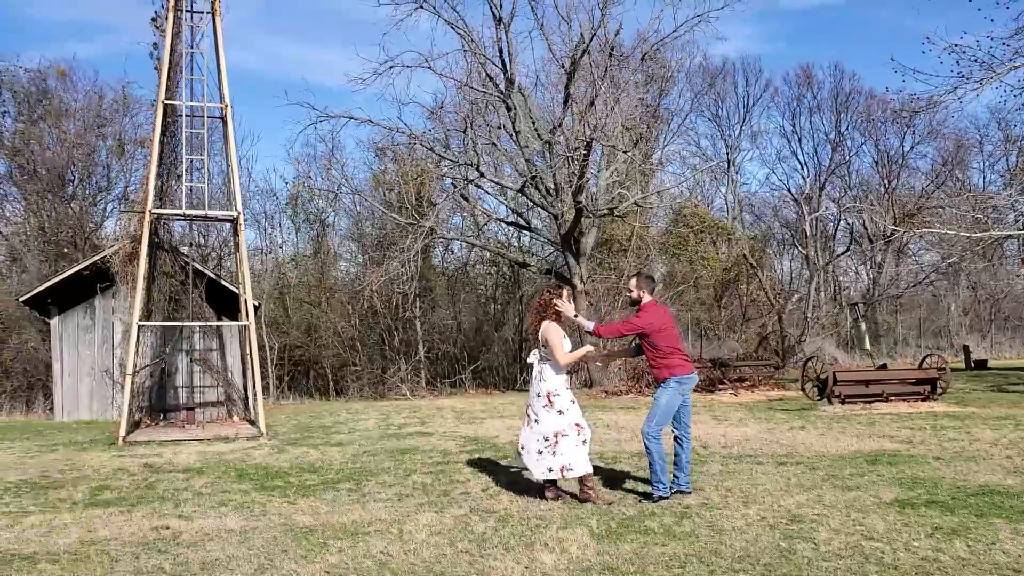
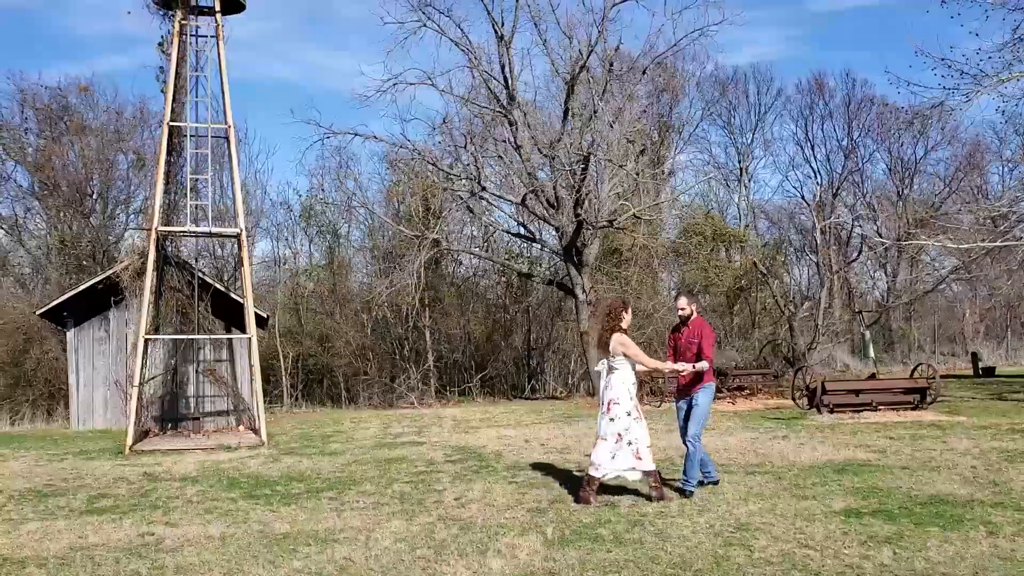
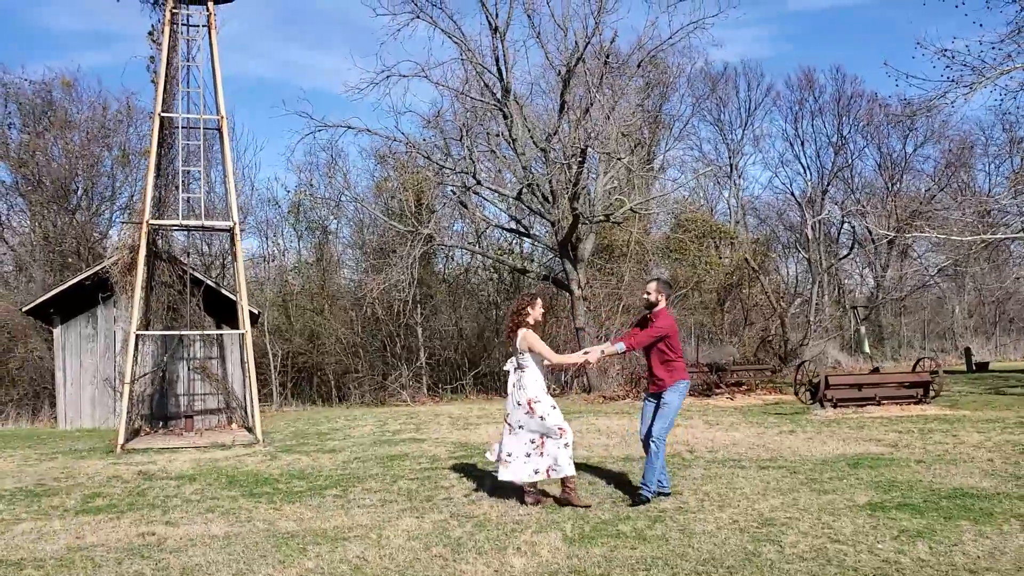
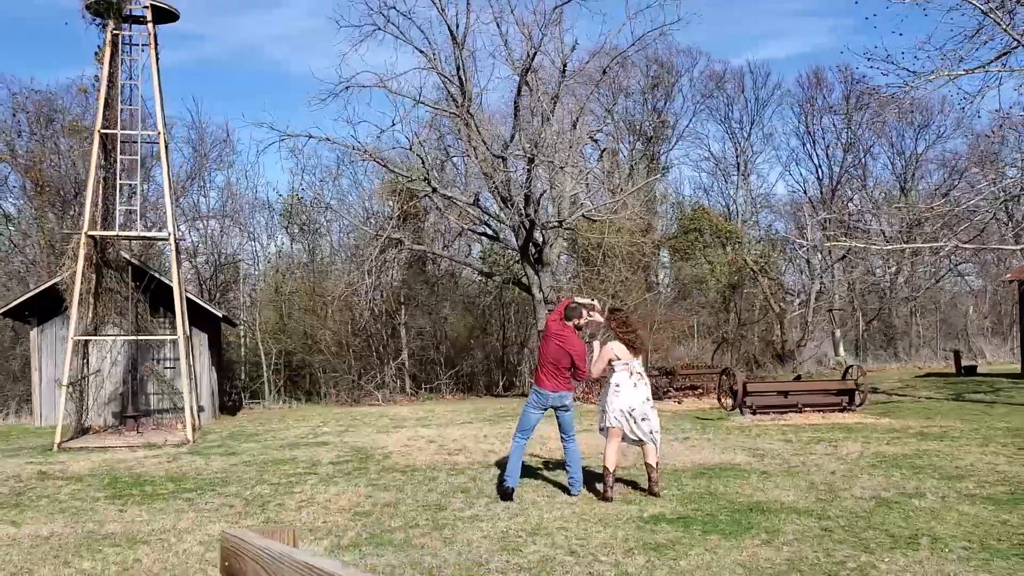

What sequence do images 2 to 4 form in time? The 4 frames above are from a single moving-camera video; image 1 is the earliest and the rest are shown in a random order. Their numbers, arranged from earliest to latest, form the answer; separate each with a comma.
3, 2, 4
